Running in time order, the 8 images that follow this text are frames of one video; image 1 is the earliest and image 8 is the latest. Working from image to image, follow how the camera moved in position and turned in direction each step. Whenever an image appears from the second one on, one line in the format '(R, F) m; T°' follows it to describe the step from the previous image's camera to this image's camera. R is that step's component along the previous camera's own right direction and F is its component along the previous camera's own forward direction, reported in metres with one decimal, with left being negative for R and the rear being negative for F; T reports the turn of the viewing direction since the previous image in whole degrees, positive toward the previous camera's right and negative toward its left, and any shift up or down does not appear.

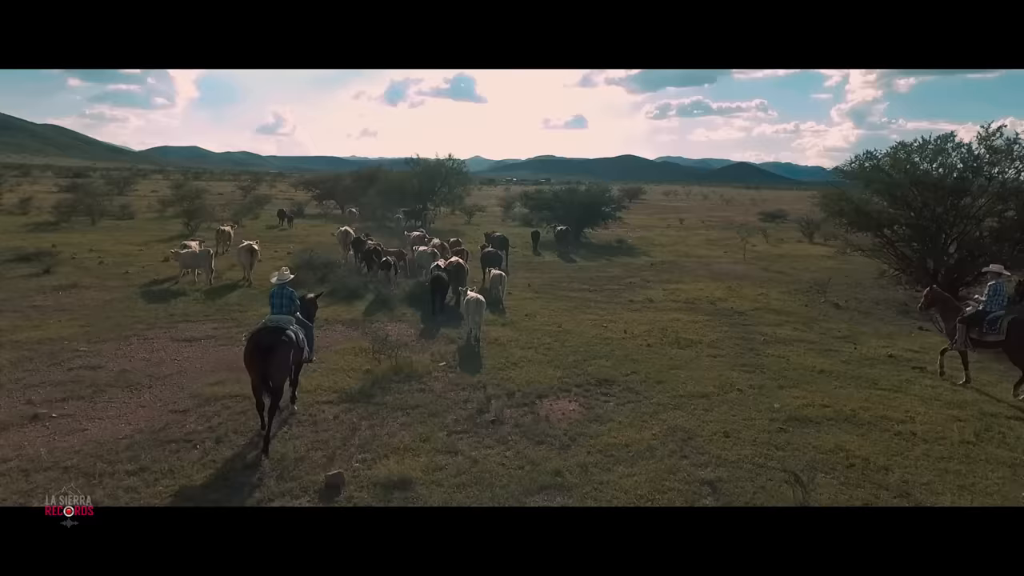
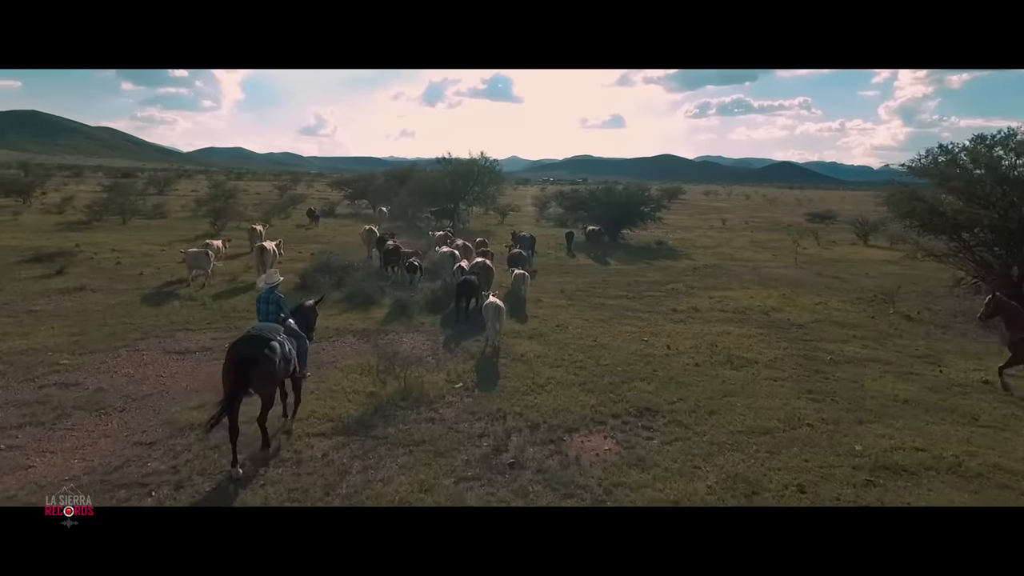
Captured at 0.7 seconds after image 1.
(+0.1, +1.5) m; -3°
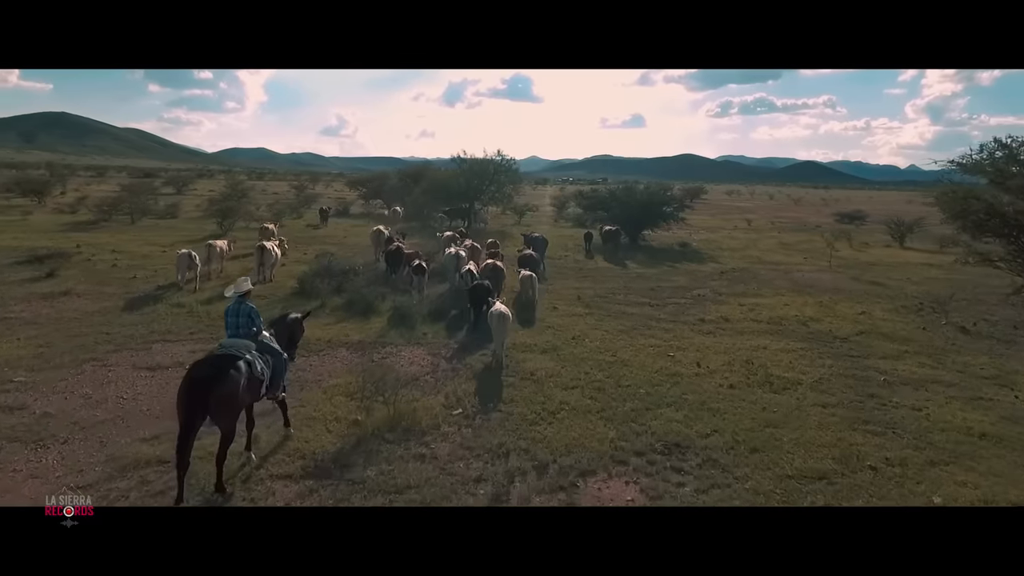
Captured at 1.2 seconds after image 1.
(+0.2, +1.3) m; -2°
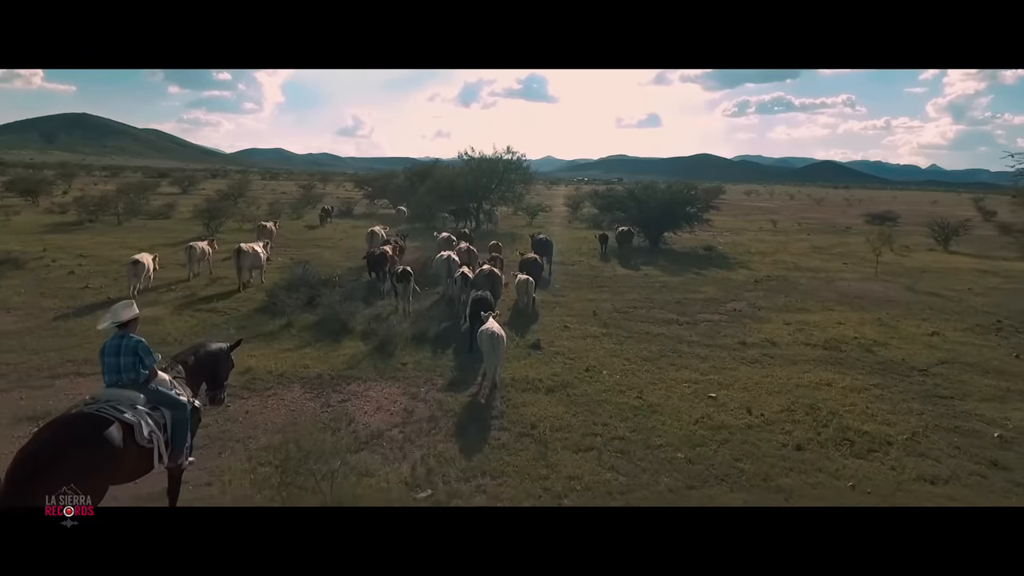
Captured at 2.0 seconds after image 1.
(+0.2, +2.4) m; -1°
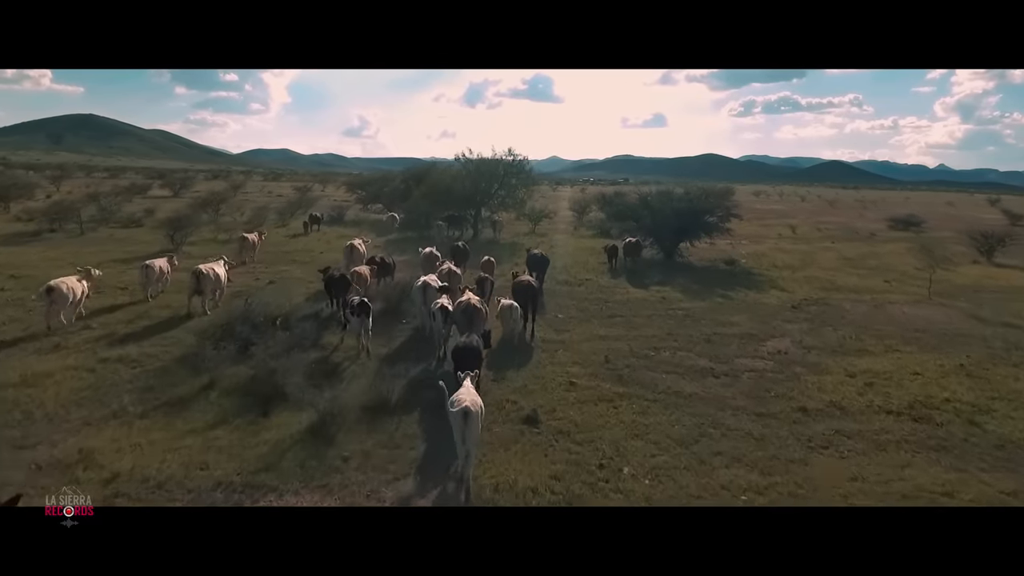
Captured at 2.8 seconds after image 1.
(+0.2, +2.9) m; 0°
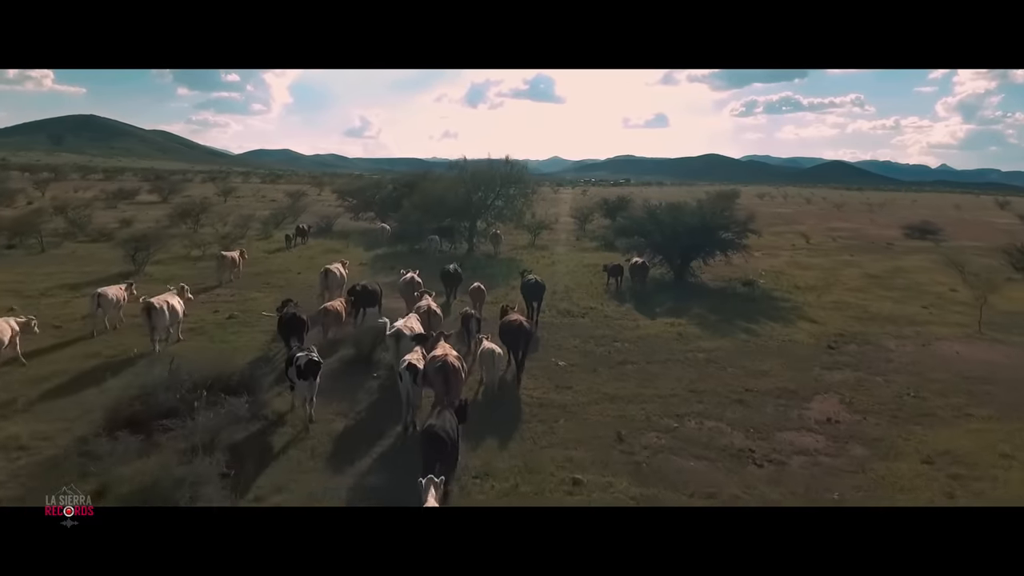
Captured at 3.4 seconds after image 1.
(+0.2, +2.3) m; 0°
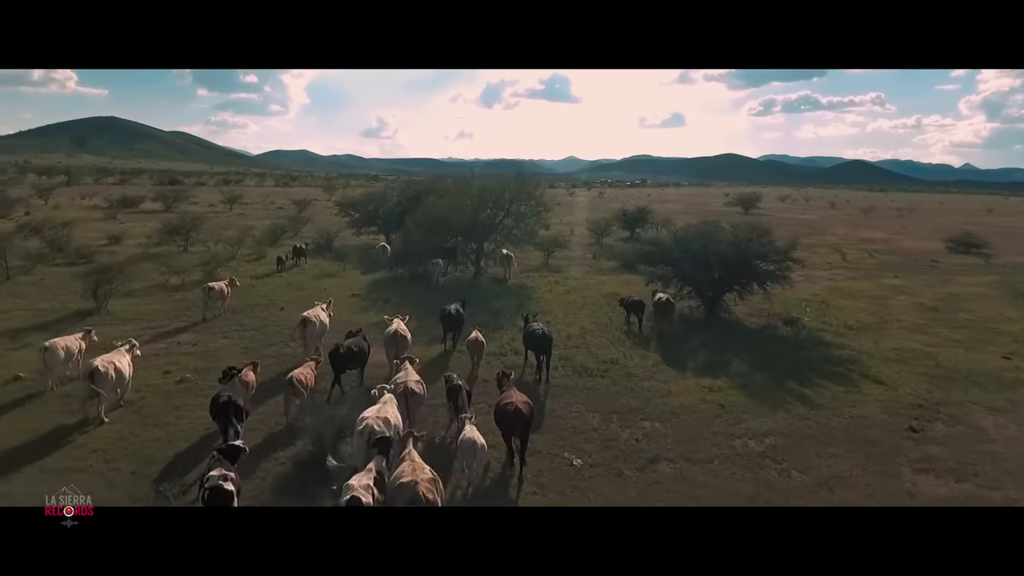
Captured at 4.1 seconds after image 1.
(+0.2, +2.8) m; -1°
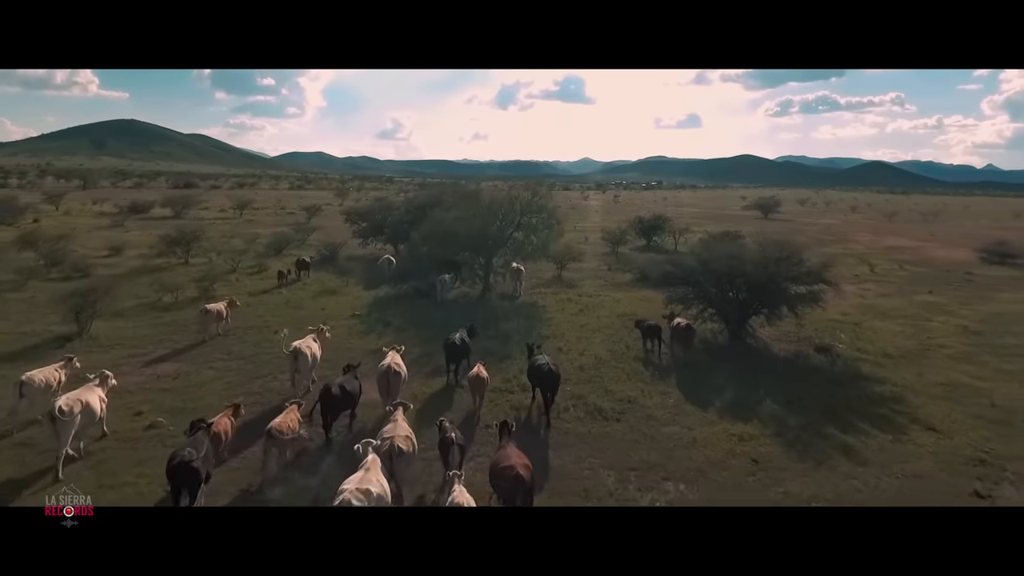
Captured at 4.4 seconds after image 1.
(+0.2, +1.5) m; -1°
